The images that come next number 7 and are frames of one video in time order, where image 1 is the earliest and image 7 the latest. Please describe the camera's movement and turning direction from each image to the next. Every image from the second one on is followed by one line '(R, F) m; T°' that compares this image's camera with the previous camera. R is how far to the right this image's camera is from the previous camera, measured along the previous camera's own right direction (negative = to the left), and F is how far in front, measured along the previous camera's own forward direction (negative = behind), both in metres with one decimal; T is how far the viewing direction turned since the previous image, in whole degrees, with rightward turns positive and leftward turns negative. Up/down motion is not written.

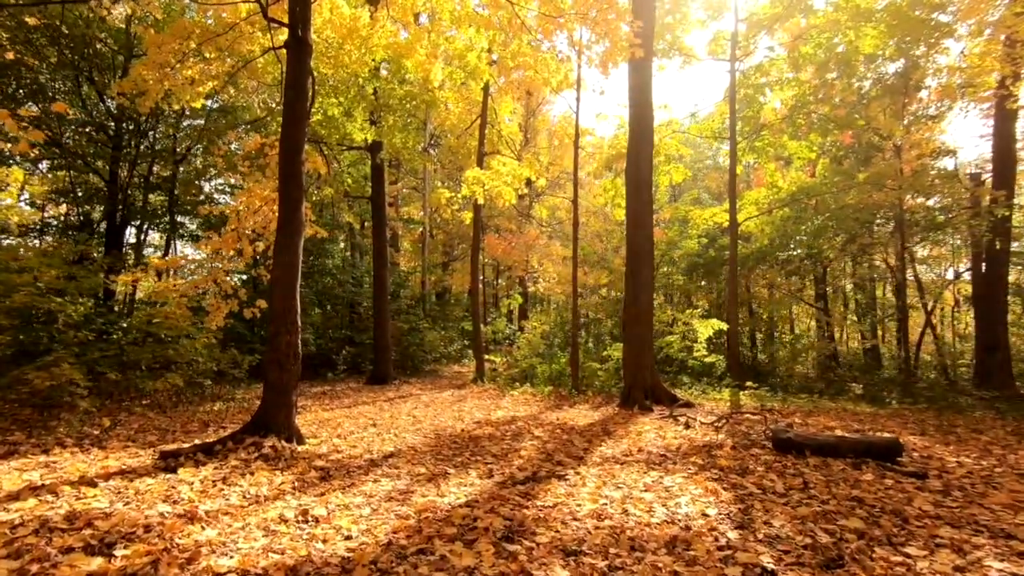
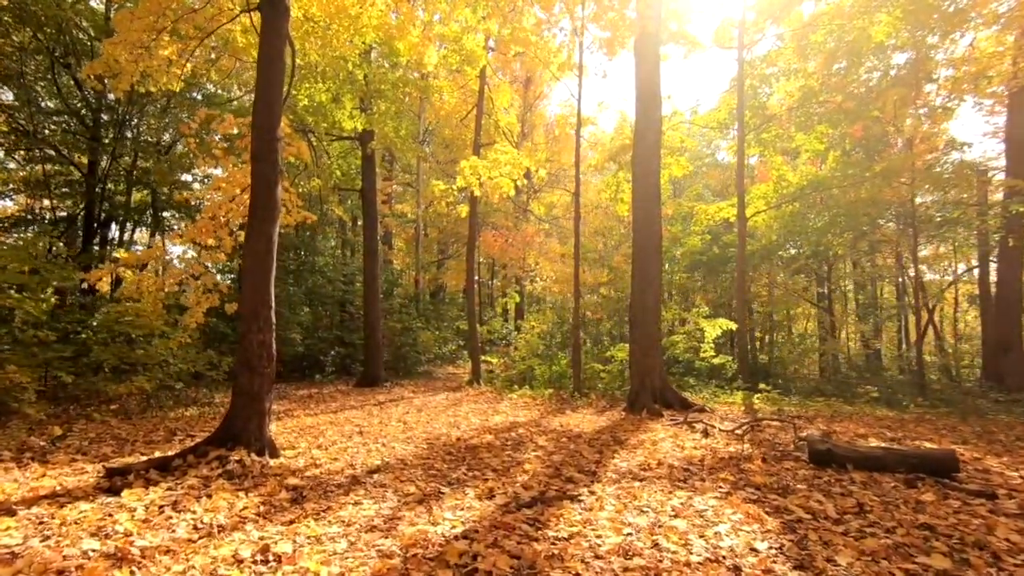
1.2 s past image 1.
(-0.1, +0.6) m; +1°
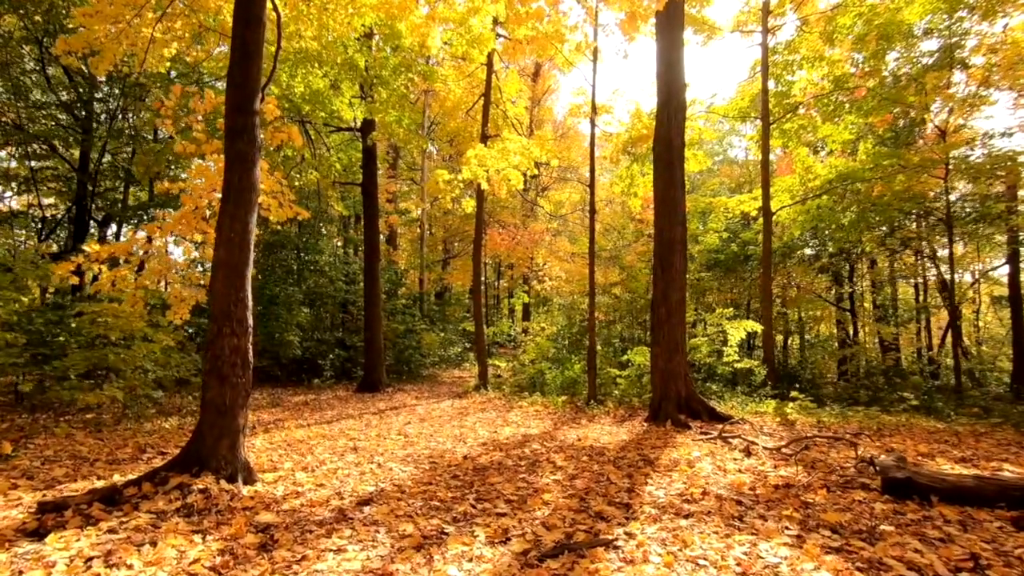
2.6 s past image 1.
(-0.1, +0.7) m; -1°
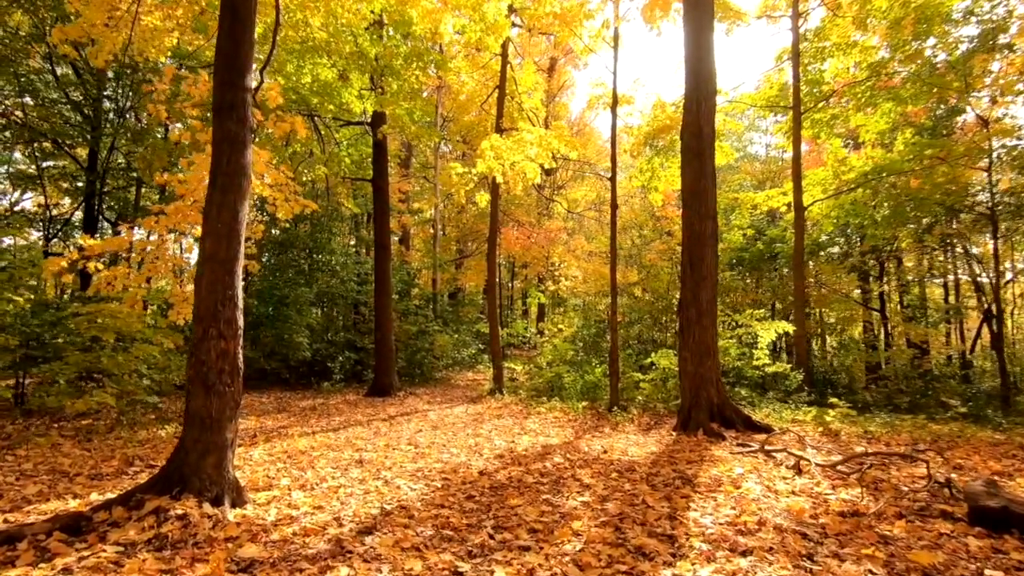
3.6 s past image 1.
(-0.1, +0.5) m; -1°
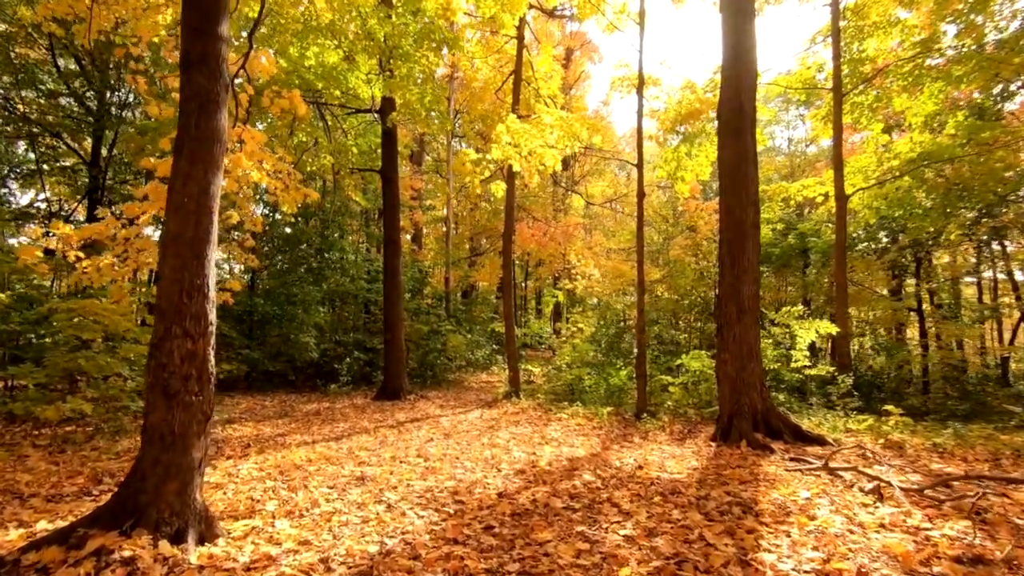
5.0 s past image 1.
(-0.1, +0.7) m; -1°
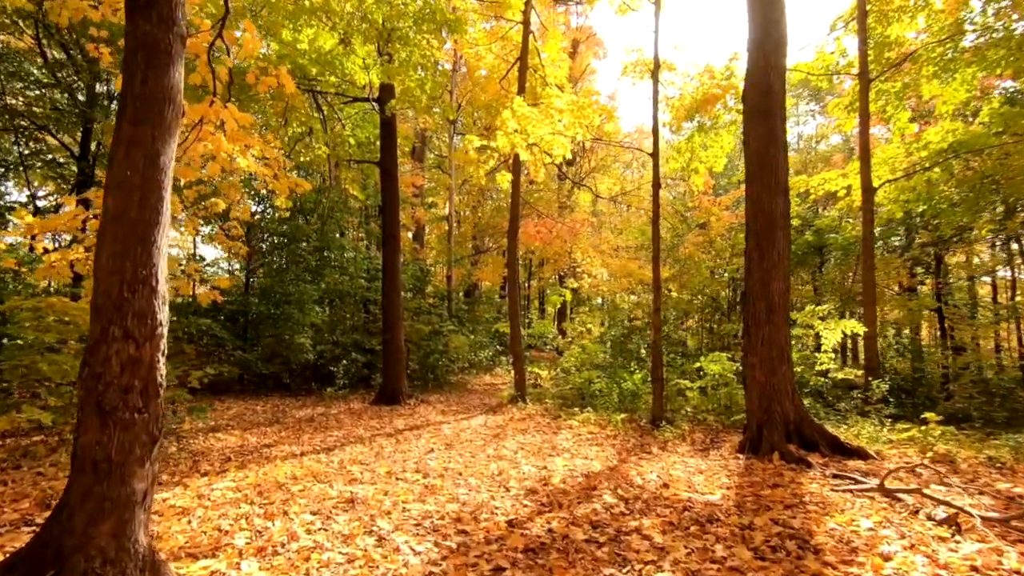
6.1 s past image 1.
(-0.1, +0.6) m; 0°
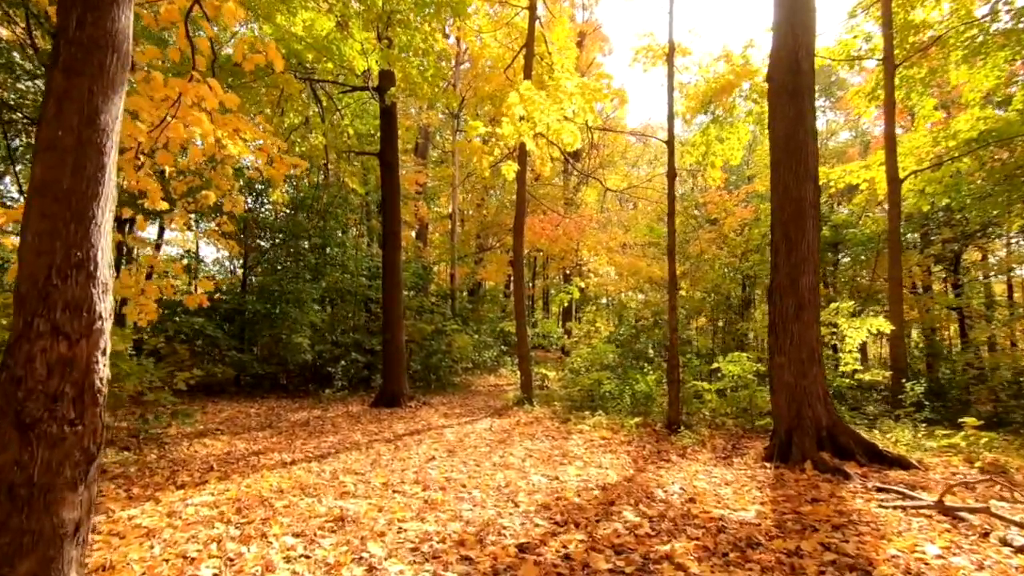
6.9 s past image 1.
(0.0, +0.4) m; 0°
